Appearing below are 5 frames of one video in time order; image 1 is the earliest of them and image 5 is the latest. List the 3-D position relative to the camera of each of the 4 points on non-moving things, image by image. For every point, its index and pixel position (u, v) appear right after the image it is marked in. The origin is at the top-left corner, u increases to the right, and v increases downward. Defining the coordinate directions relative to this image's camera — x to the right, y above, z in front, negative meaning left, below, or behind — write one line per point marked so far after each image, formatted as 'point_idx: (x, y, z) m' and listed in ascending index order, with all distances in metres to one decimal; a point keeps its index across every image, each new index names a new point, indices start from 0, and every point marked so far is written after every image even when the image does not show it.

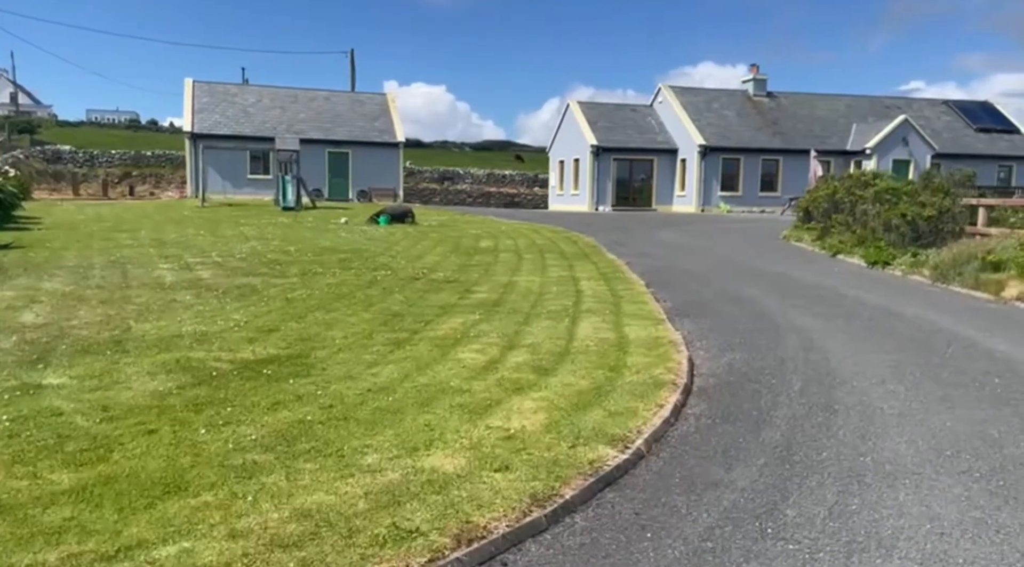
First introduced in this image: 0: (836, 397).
0: (+2.2, -0.8, +5.9) m
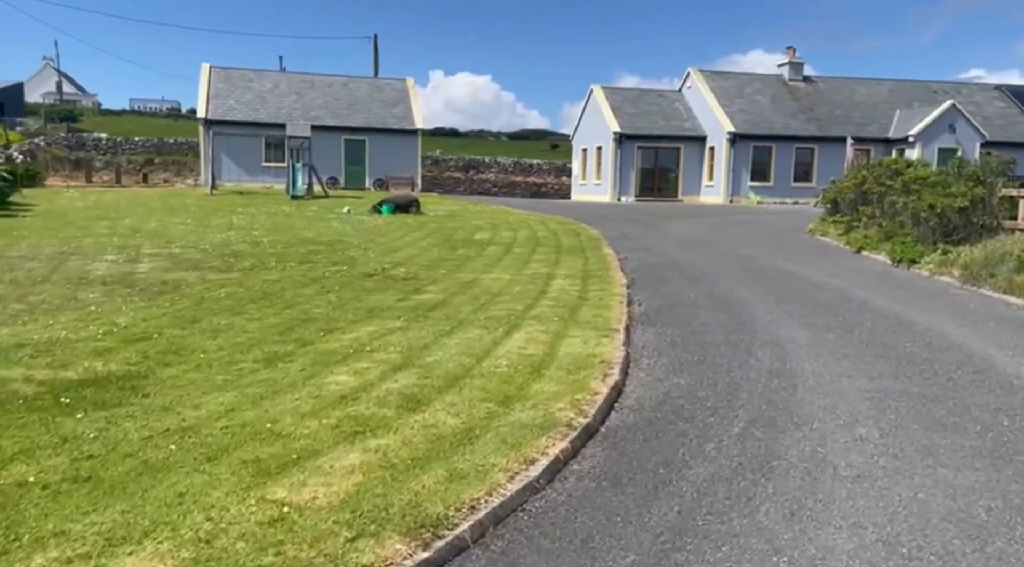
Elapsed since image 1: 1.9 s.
0: (+1.4, -0.8, +4.5) m
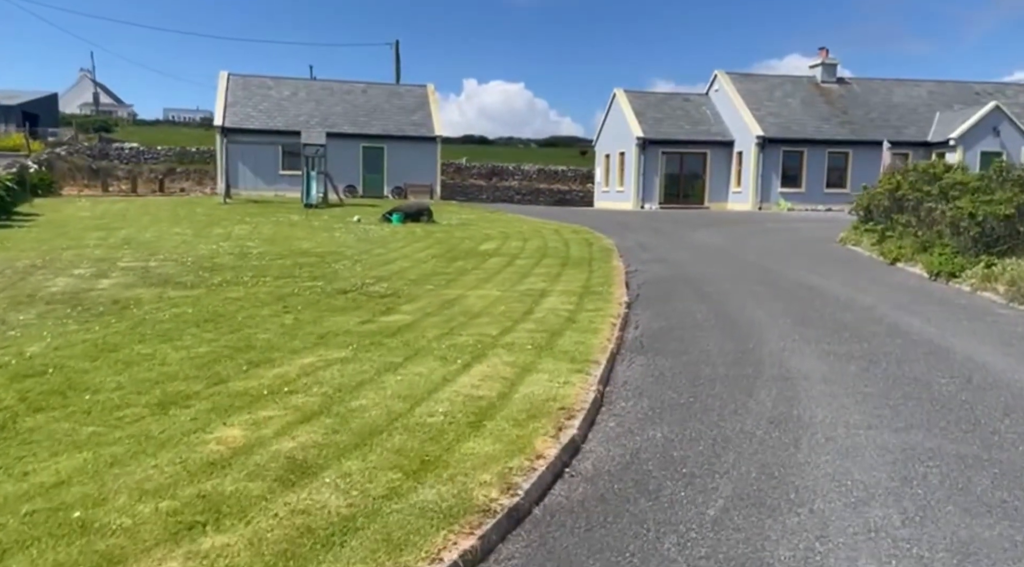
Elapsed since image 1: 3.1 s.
0: (+1.0, -1.0, +3.3) m
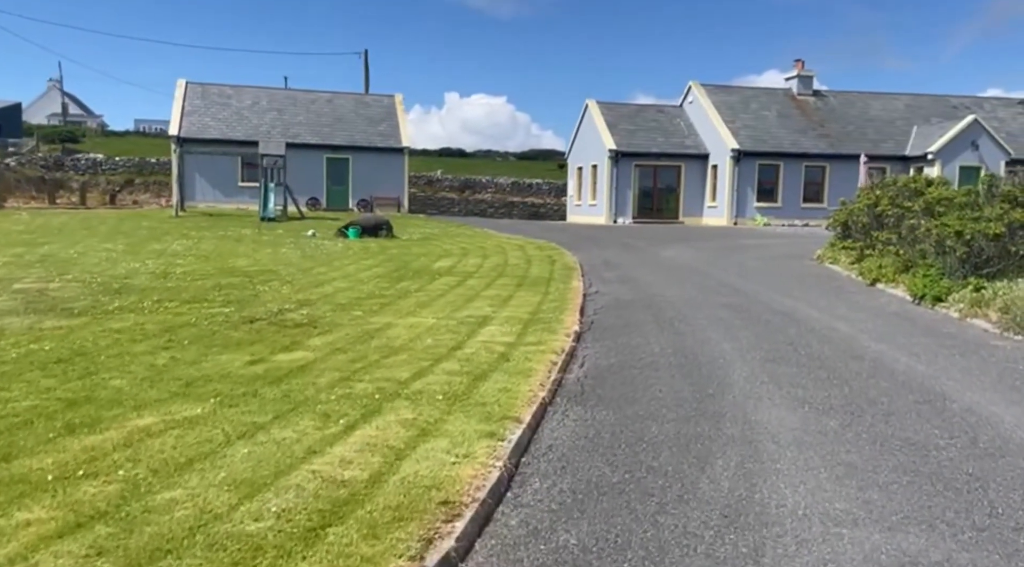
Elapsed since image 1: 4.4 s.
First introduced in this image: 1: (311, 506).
0: (+0.4, -1.2, +2.0) m
1: (-0.8, -0.9, +3.8) m
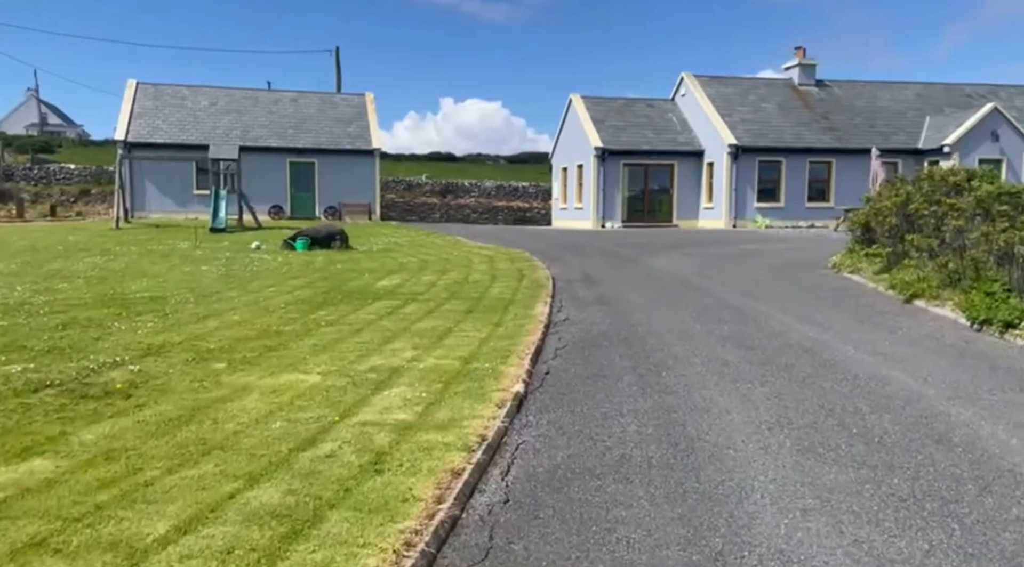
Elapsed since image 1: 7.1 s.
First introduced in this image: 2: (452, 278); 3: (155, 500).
0: (-0.2, -1.5, -0.9) m
1: (-1.5, -1.3, +0.8) m
2: (-1.1, +0.1, +15.8) m
3: (-1.6, -1.0, +4.1) m
